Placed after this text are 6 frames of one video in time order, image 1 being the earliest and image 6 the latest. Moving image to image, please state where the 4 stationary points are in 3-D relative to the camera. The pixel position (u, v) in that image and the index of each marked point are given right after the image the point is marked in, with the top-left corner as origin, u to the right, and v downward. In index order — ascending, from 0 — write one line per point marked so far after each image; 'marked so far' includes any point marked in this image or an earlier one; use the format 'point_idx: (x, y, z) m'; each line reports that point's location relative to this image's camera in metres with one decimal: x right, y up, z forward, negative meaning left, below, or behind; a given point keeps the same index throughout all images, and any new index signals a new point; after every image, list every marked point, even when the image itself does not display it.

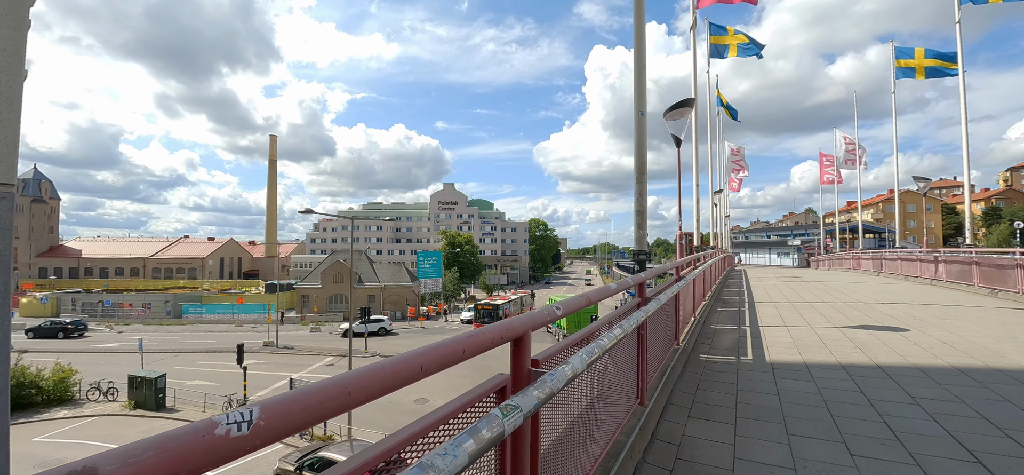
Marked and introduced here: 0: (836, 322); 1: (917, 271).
0: (+5.8, -1.5, +7.6) m
1: (+16.7, -1.4, +17.4) m
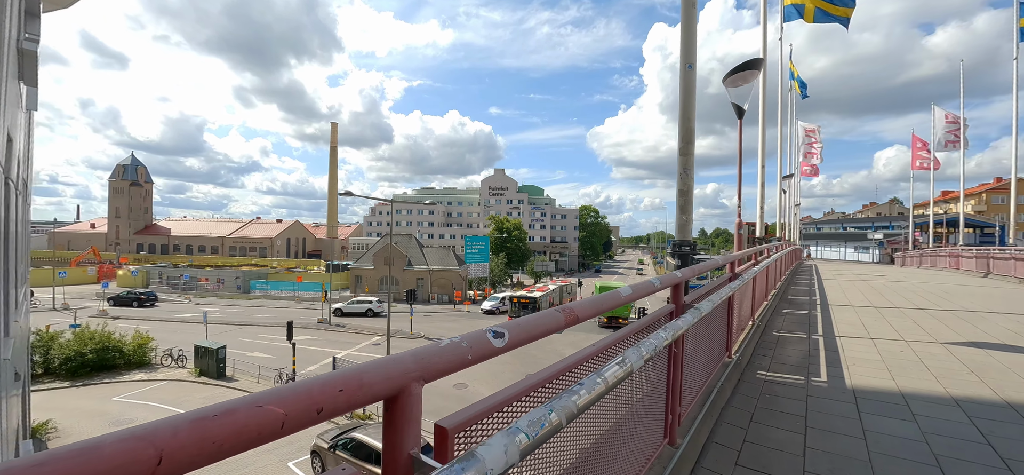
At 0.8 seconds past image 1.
0: (+6.2, -1.4, +6.1) m
1: (+18.2, -1.2, +14.6) m
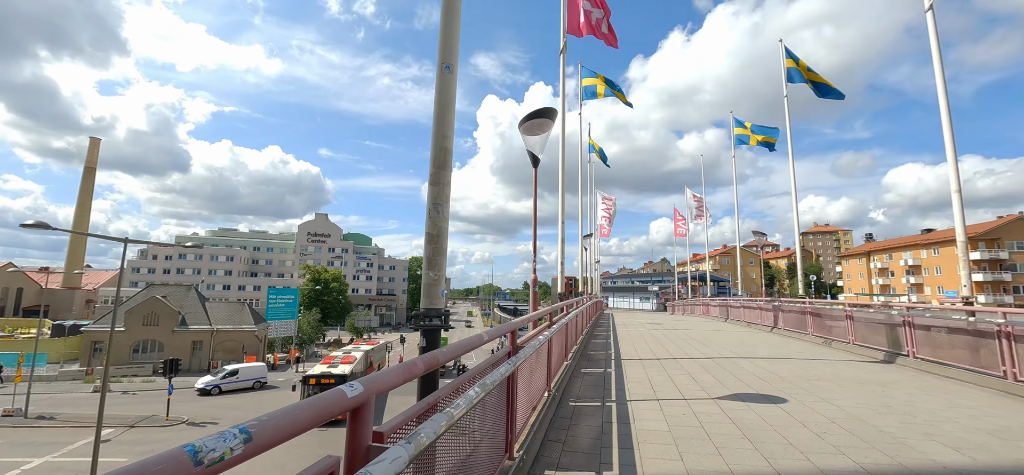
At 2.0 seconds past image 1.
0: (+3.0, -2.3, +6.3) m
1: (+10.8, -3.6, +18.6) m
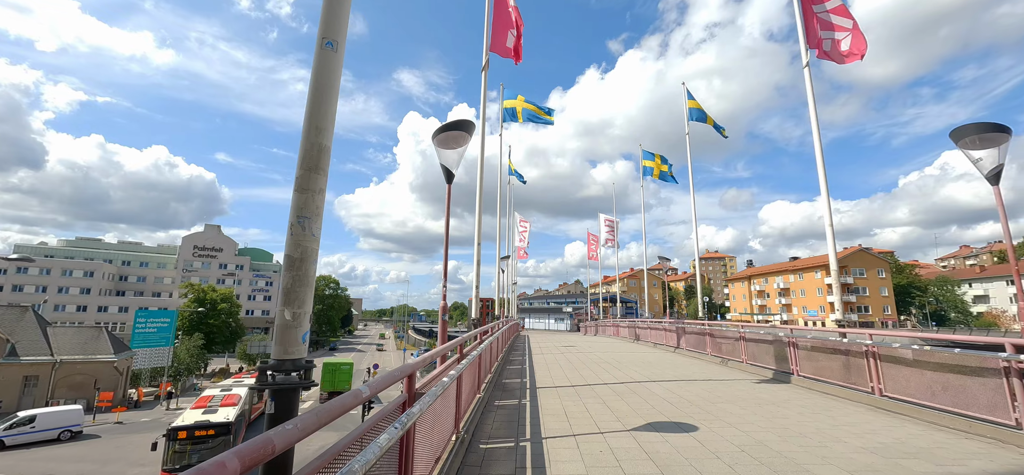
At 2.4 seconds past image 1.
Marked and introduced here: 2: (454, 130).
0: (+1.6, -2.6, +6.1) m
1: (+7.0, -4.8, +19.6) m
2: (-0.8, +1.5, +5.9) m
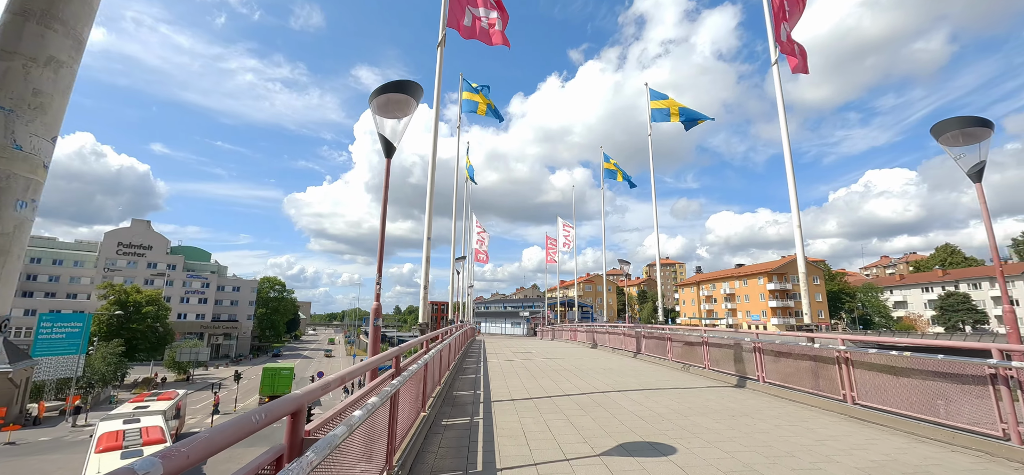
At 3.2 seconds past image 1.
0: (+1.0, -2.5, +5.3) m
1: (+5.0, -4.9, +19.2) m
2: (-1.3, +1.7, +4.9) m
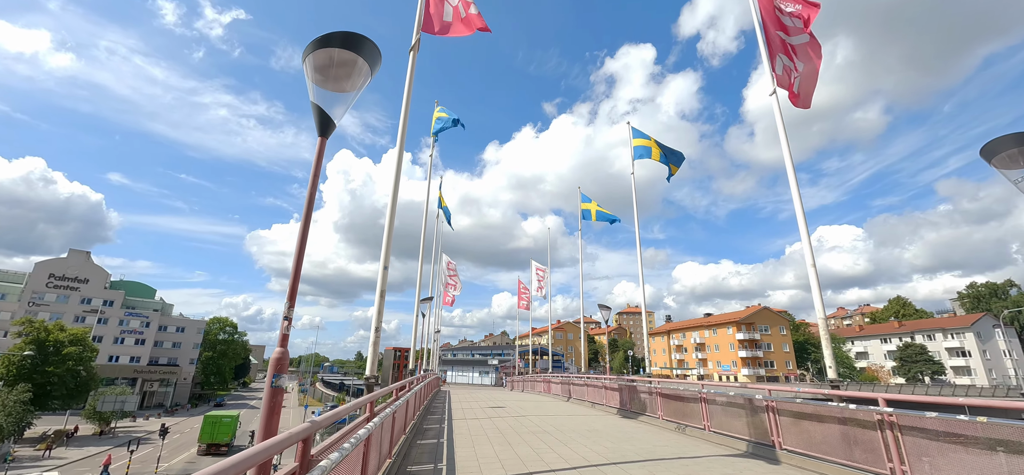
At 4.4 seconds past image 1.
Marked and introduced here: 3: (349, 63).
0: (+0.8, -2.7, +3.6) m
1: (+3.7, -6.7, +17.5) m
2: (-1.4, +1.6, +3.6) m
3: (-1.4, +1.5, +3.6) m
